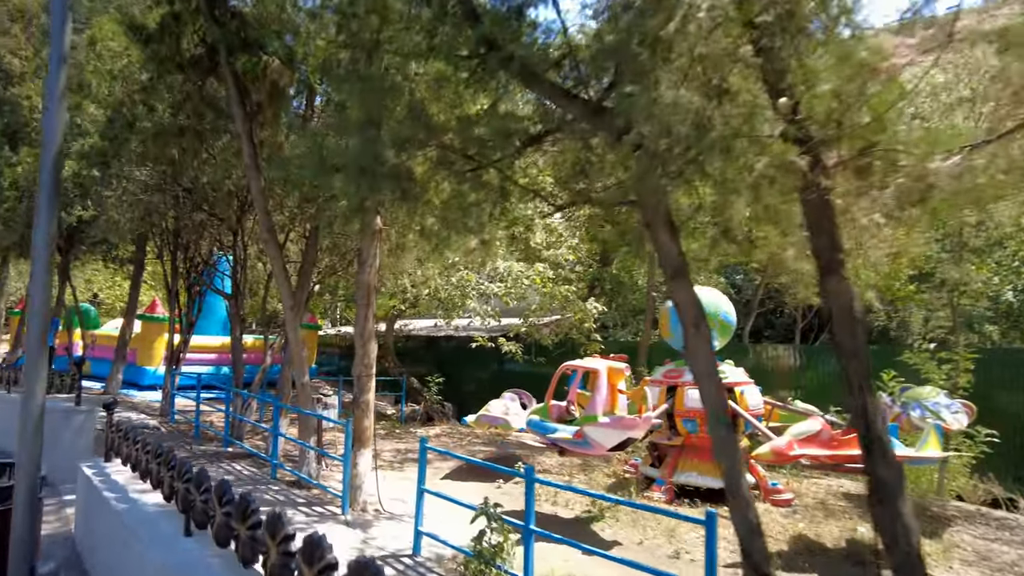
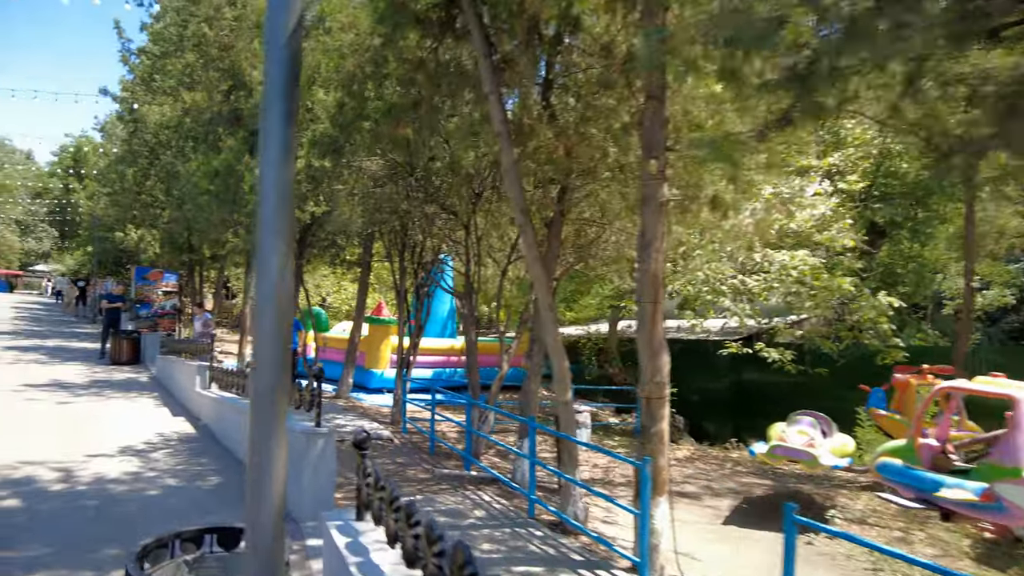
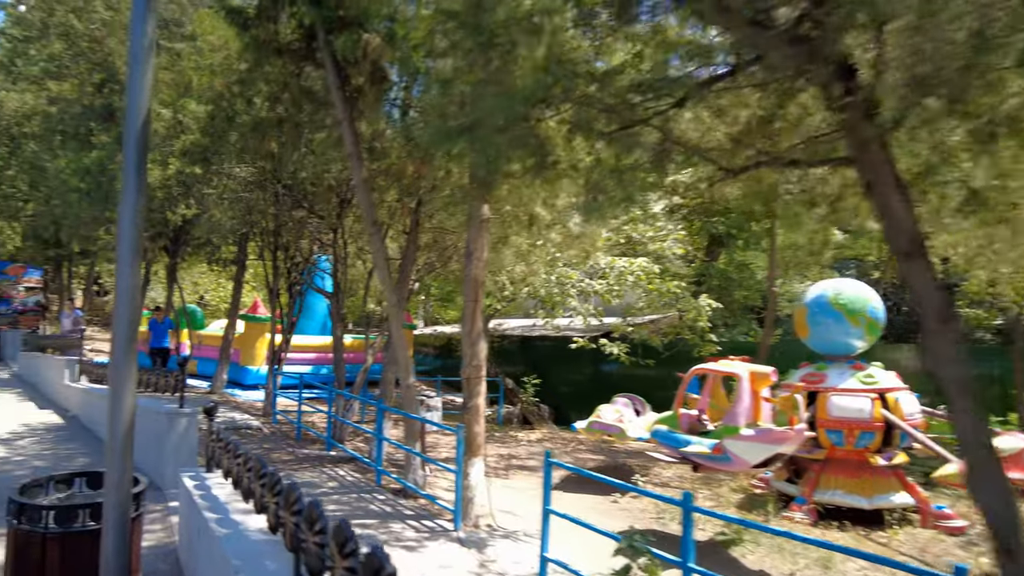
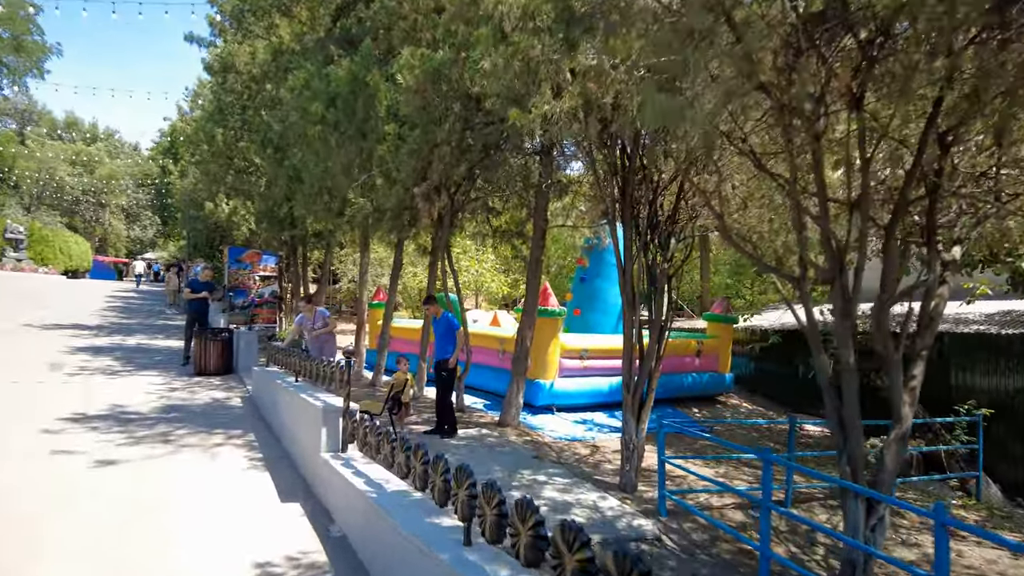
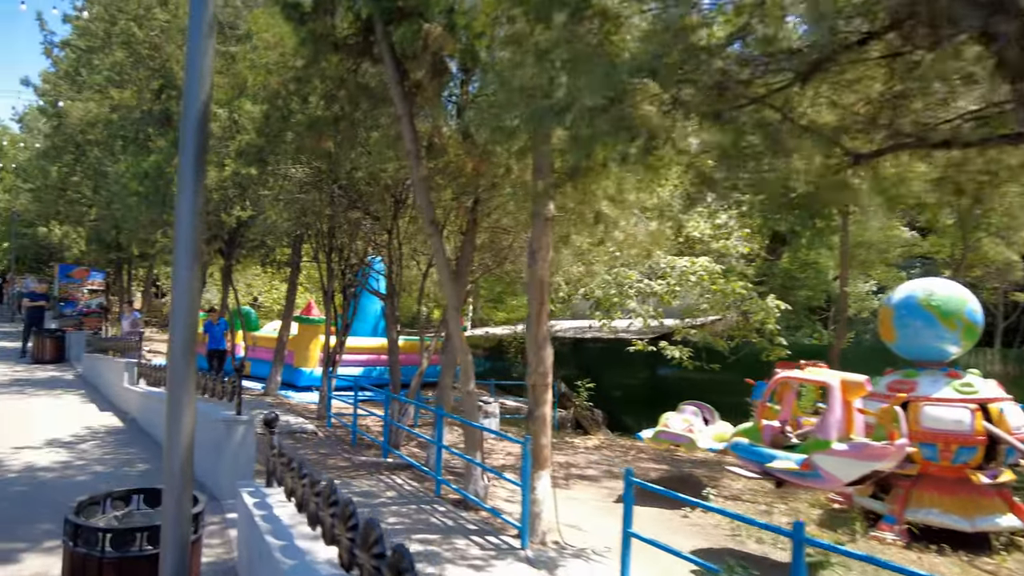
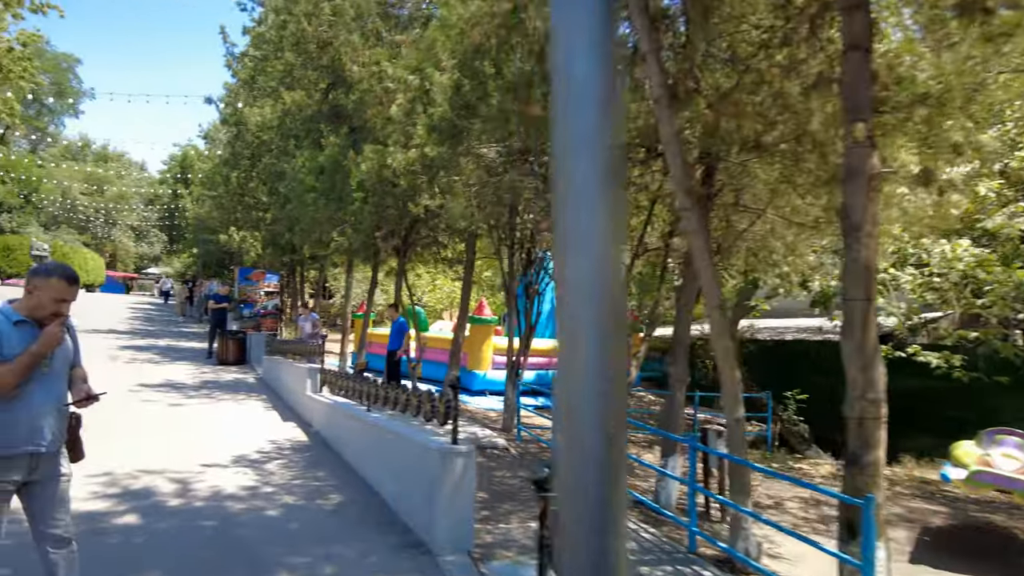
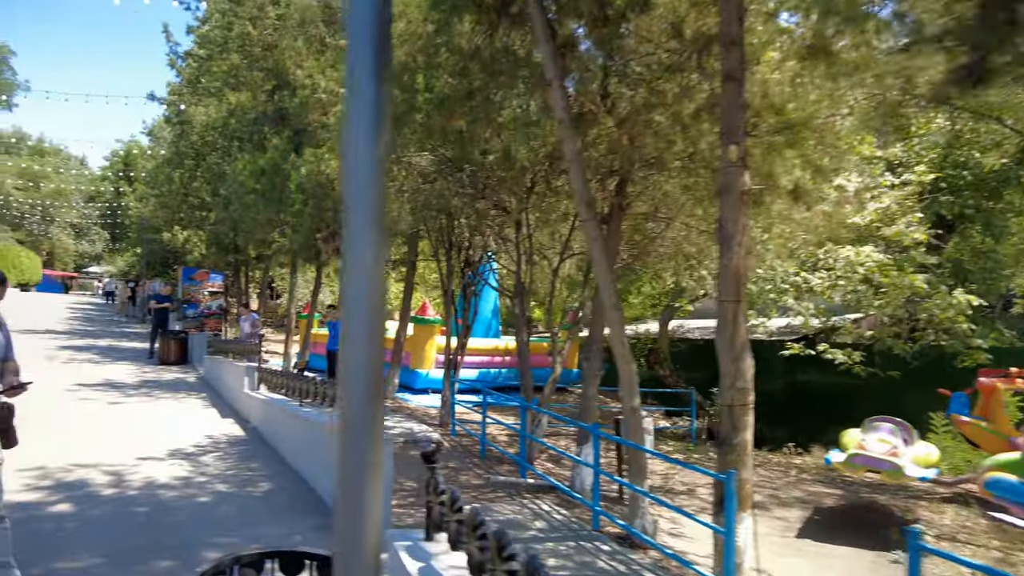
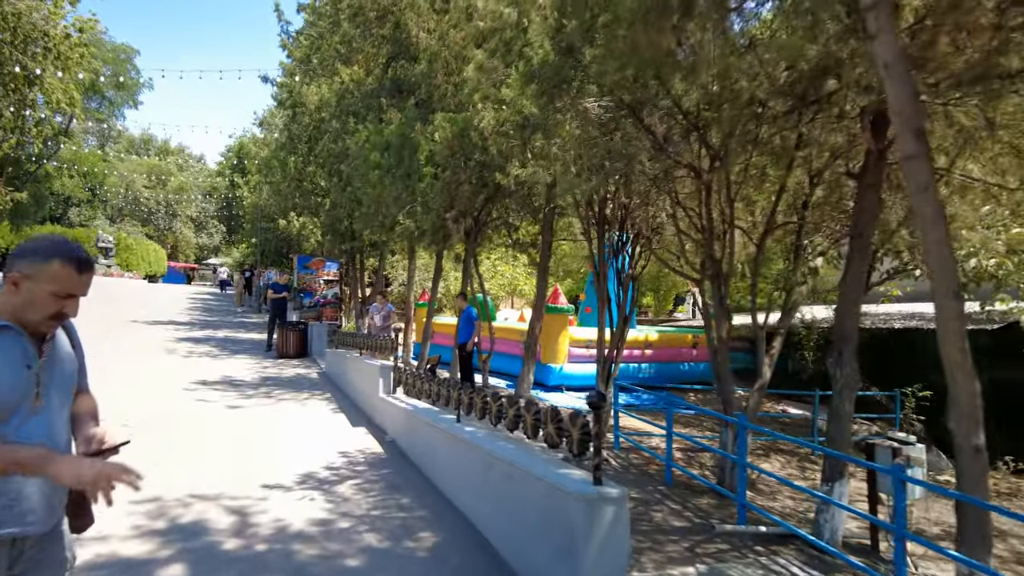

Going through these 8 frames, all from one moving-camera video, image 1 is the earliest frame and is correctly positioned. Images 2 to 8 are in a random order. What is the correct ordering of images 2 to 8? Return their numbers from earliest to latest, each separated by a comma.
3, 5, 2, 7, 6, 8, 4
